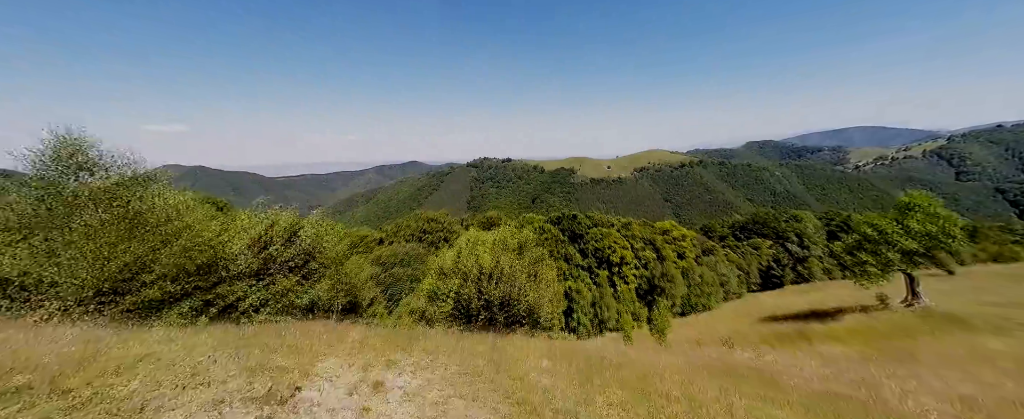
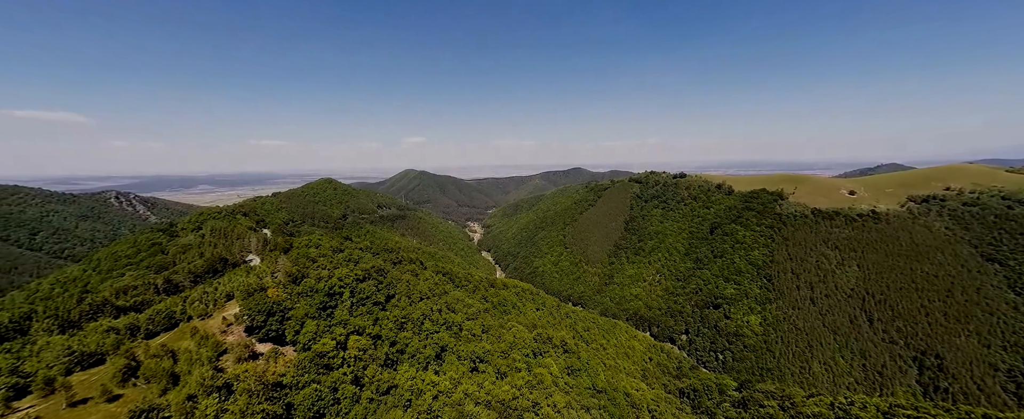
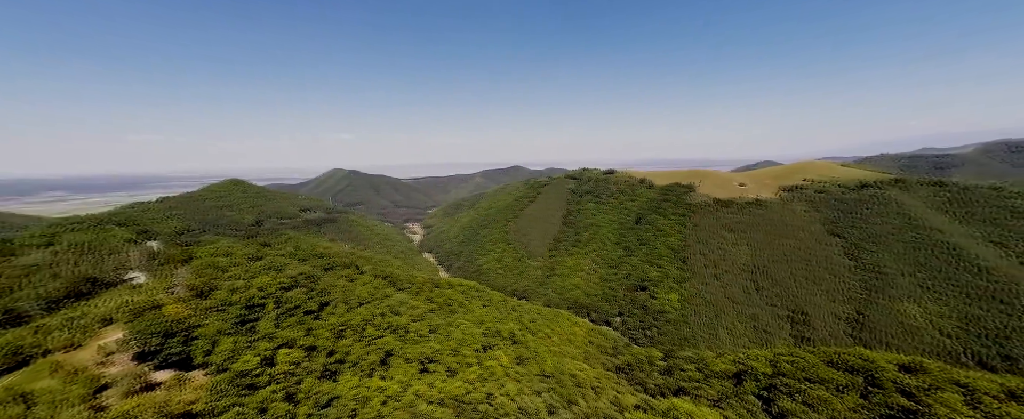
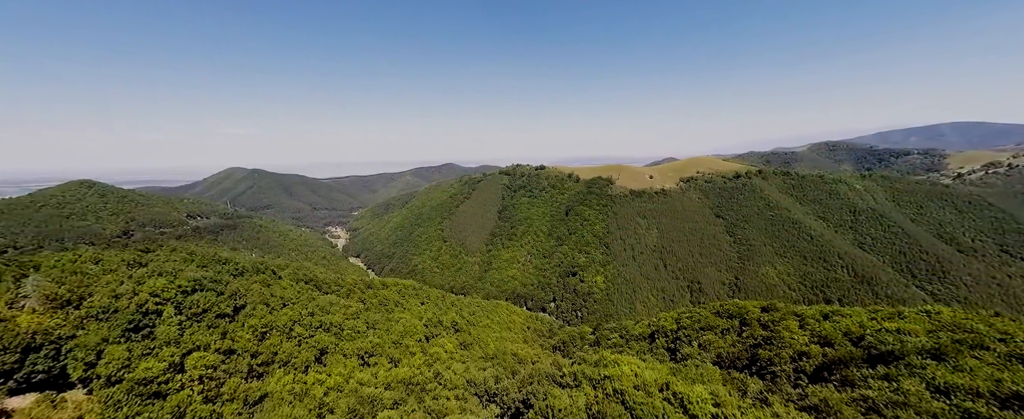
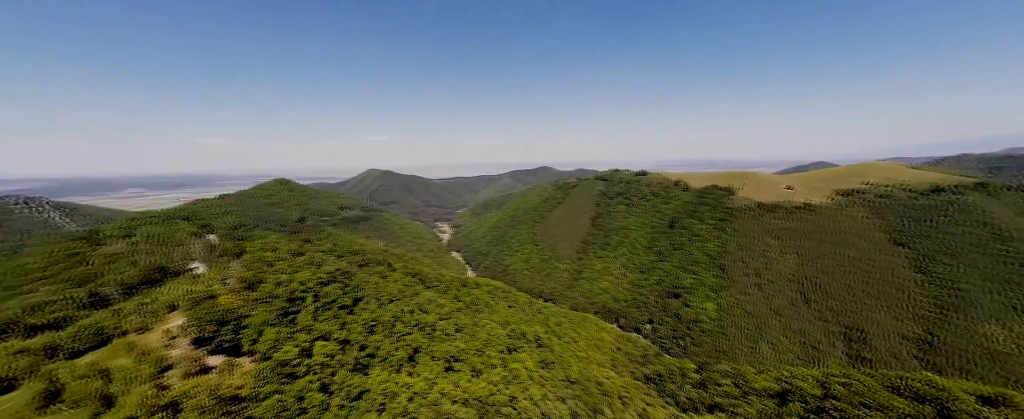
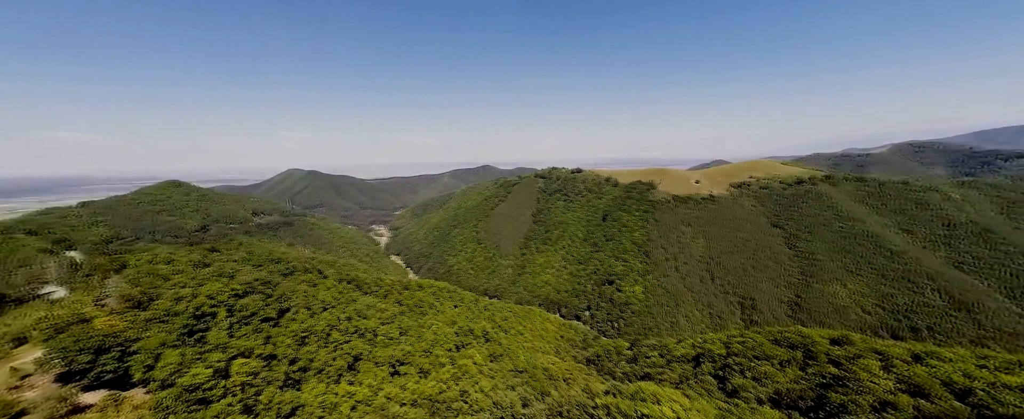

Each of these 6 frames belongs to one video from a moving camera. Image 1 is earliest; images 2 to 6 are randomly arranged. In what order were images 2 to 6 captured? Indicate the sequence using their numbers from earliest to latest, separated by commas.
4, 6, 3, 5, 2
